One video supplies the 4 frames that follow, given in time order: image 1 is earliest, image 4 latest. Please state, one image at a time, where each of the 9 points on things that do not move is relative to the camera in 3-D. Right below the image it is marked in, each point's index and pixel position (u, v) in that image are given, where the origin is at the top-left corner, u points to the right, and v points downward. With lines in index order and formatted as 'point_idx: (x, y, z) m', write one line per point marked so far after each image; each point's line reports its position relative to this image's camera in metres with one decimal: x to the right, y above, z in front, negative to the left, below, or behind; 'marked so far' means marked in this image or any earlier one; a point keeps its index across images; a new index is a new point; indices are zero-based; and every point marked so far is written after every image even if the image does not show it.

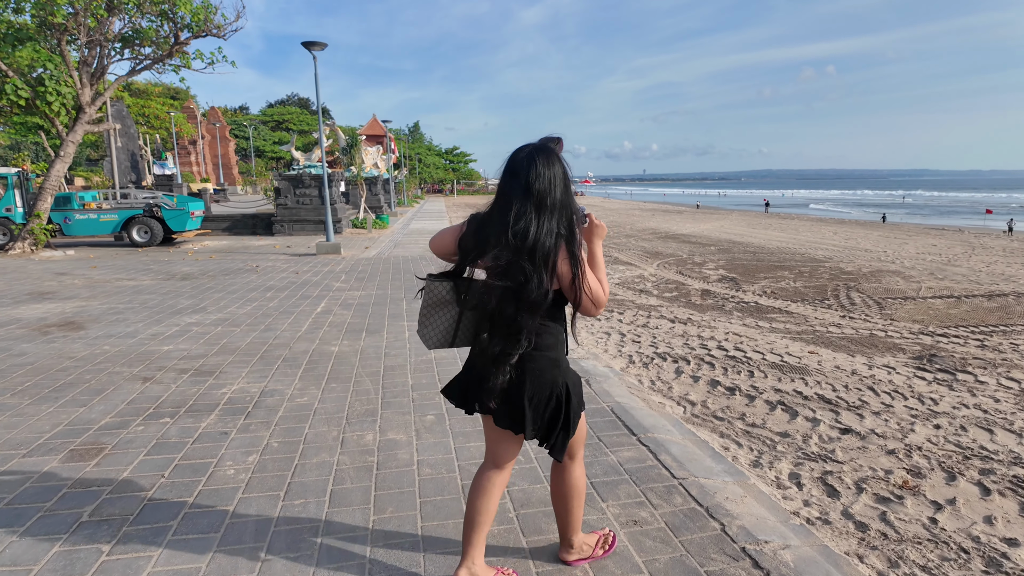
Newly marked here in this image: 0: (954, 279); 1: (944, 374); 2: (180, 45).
0: (+8.8, +0.2, +12.0) m
1: (+3.8, -0.8, +5.3) m
2: (-9.2, +6.7, +16.7) m
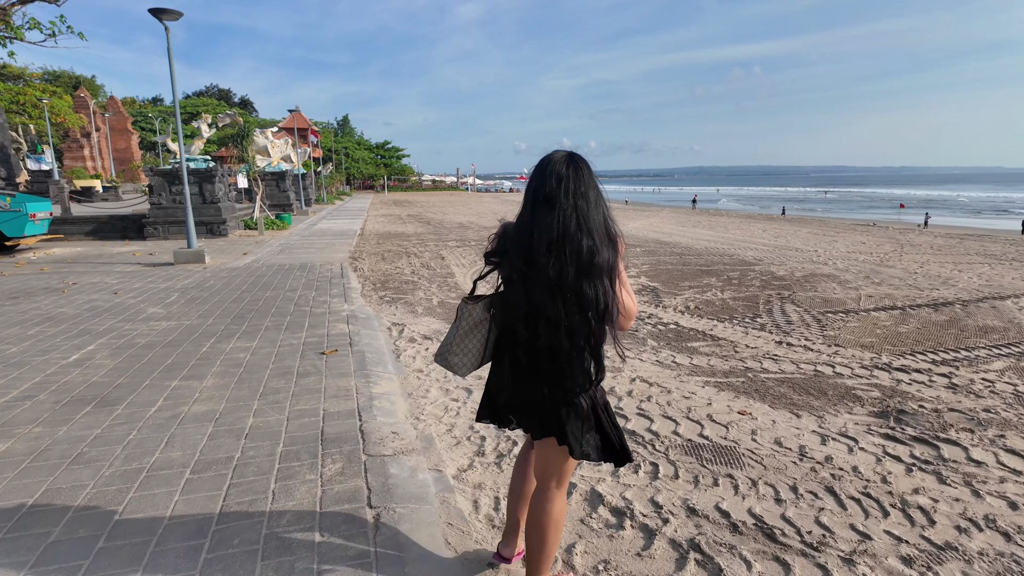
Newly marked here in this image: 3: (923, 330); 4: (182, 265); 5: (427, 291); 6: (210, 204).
0: (+6.9, +0.1, +10.9) m
1: (+2.6, -1.0, +3.8) m
2: (-11.6, +6.3, +13.7) m
3: (+5.0, -0.5, +7.4) m
4: (-6.8, +0.5, +12.4) m
5: (-1.3, -0.1, +9.1) m
6: (-9.4, +2.6, +18.7) m
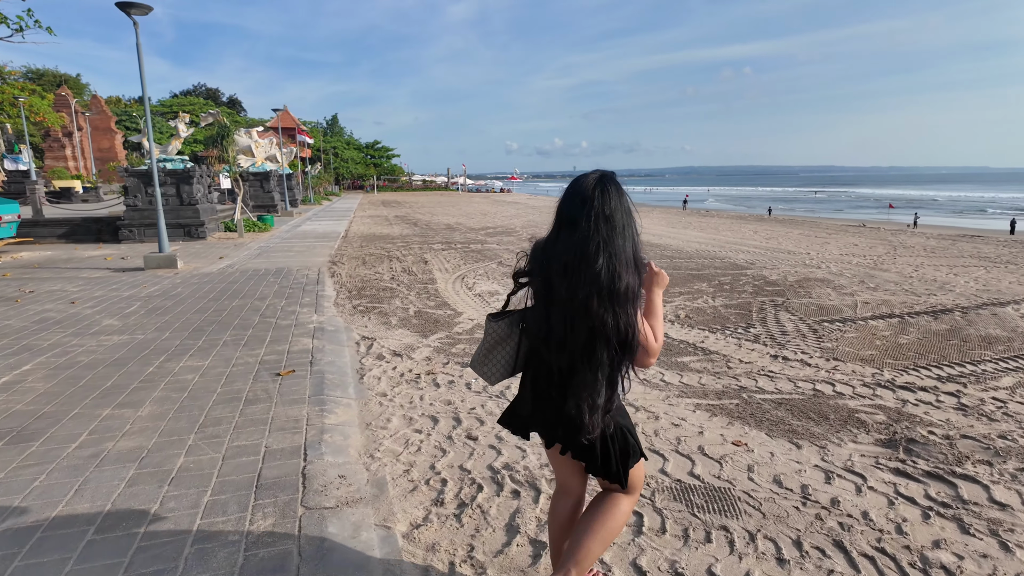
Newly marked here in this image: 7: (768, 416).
0: (+6.6, 0.0, +10.5) m
1: (+2.4, -1.1, +3.4) m
2: (-11.9, +6.2, +13.1) m
3: (+4.8, -0.6, +7.0) m
4: (-7.1, +0.3, +11.9) m
5: (-1.5, -0.2, +8.6) m
6: (-9.8, +2.5, +18.2) m
7: (+1.9, -0.9, +4.4) m
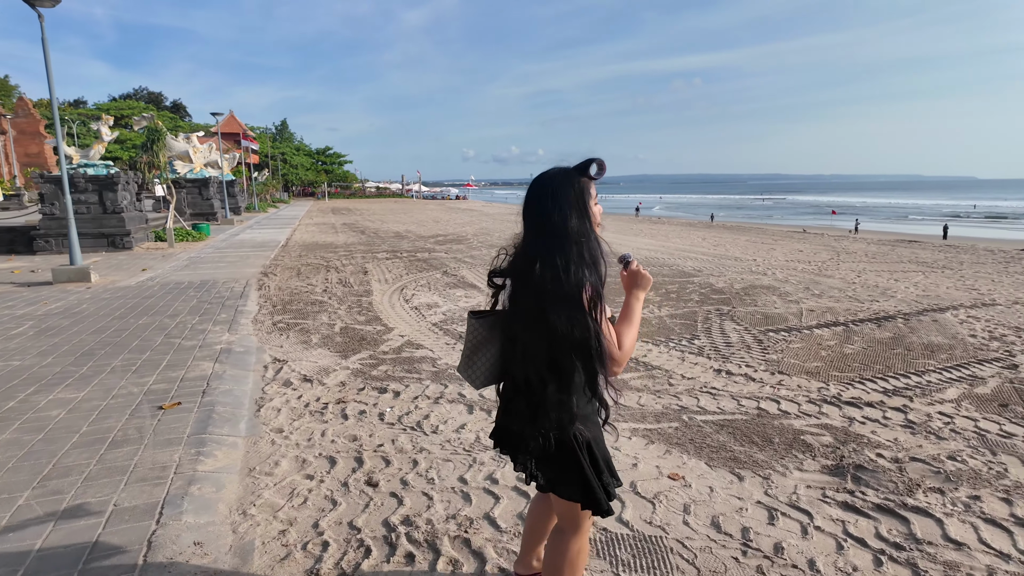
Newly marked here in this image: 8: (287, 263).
0: (+5.6, -0.1, +10.5) m
1: (+1.9, -1.2, +3.0) m
2: (-13.1, +5.8, +11.9) m
3: (+4.0, -0.7, +6.8) m
4: (-8.2, 0.0, +10.9) m
5: (-2.4, -0.3, +8.0) m
6: (-11.3, +2.1, +17.0) m
7: (+1.3, -1.0, +4.1) m
8: (-5.3, +0.6, +14.3) m
